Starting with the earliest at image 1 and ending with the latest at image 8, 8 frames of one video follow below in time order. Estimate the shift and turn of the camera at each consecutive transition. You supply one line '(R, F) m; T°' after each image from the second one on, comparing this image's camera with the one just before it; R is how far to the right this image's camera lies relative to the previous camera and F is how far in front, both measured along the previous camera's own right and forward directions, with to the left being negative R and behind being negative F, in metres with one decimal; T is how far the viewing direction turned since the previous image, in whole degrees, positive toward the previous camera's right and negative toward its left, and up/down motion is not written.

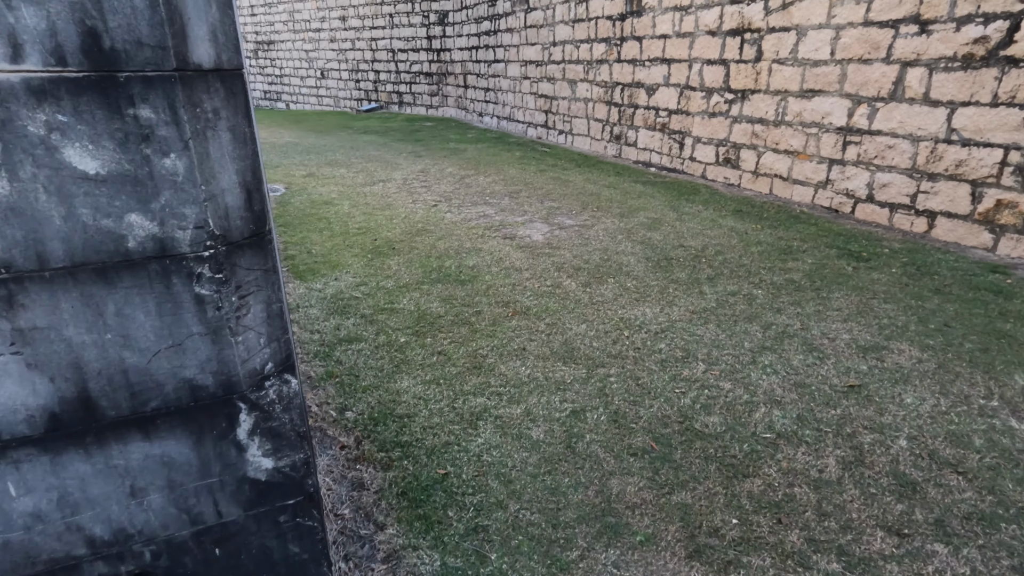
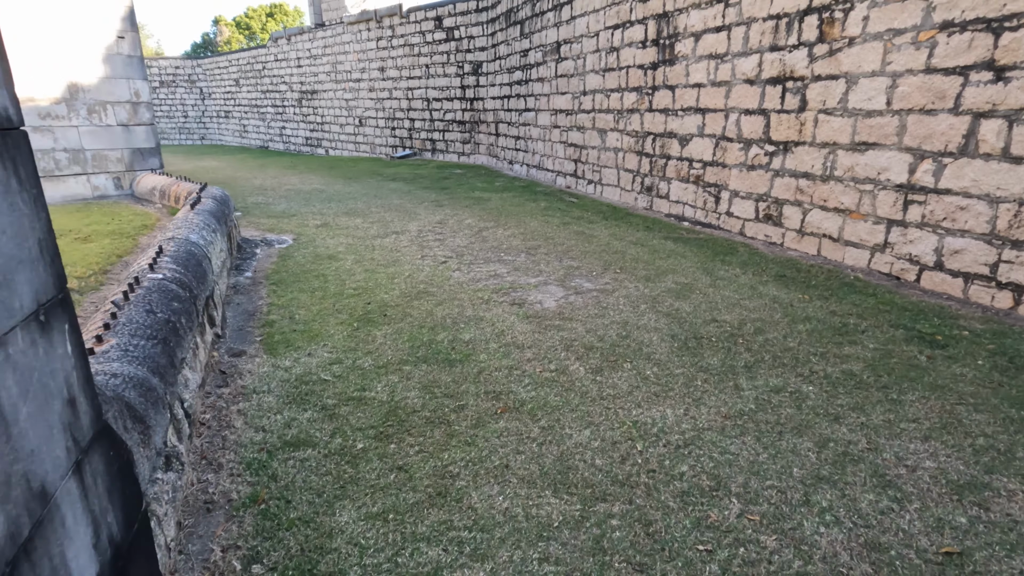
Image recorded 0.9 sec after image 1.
(+0.2, +0.4) m; -4°
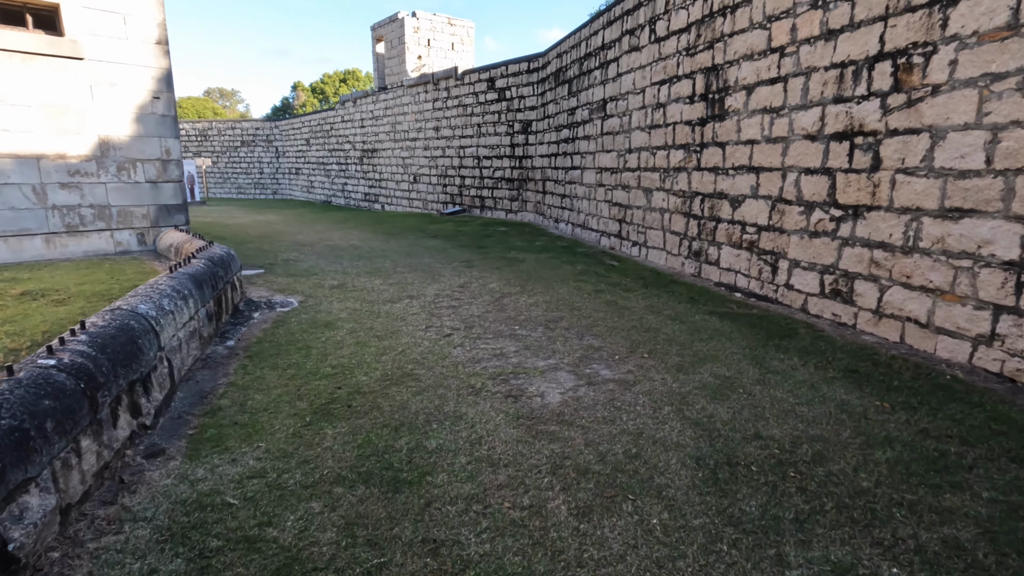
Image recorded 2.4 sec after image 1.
(+0.3, +0.5) m; -6°
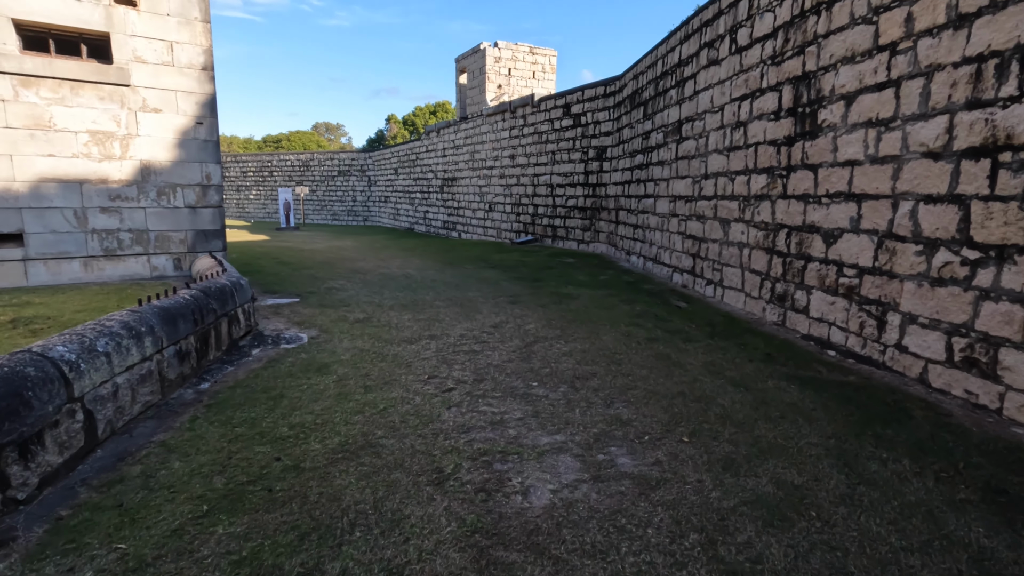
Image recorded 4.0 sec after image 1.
(+0.4, +0.6) m; -9°
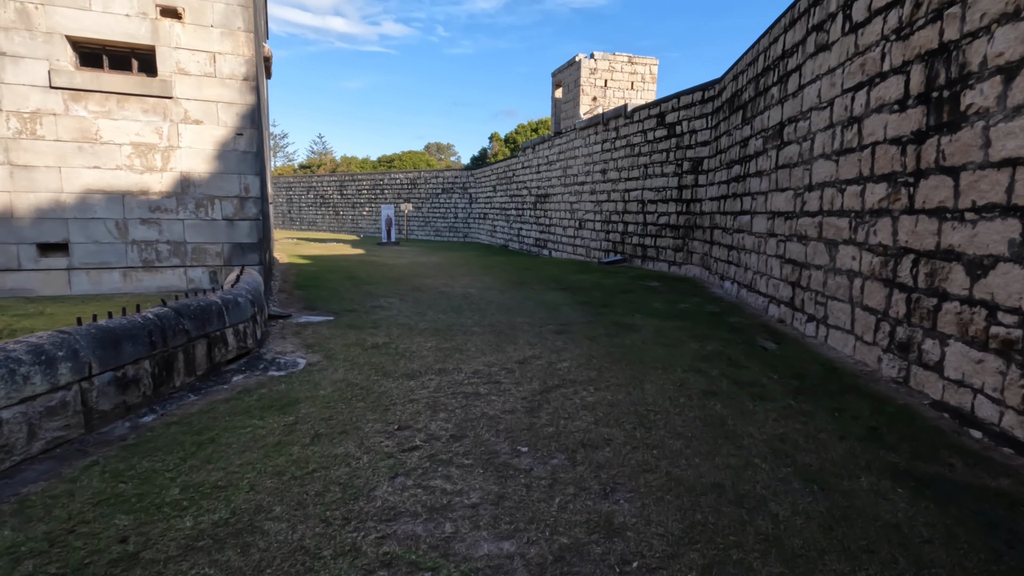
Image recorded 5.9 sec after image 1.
(+0.5, +0.7) m; -12°
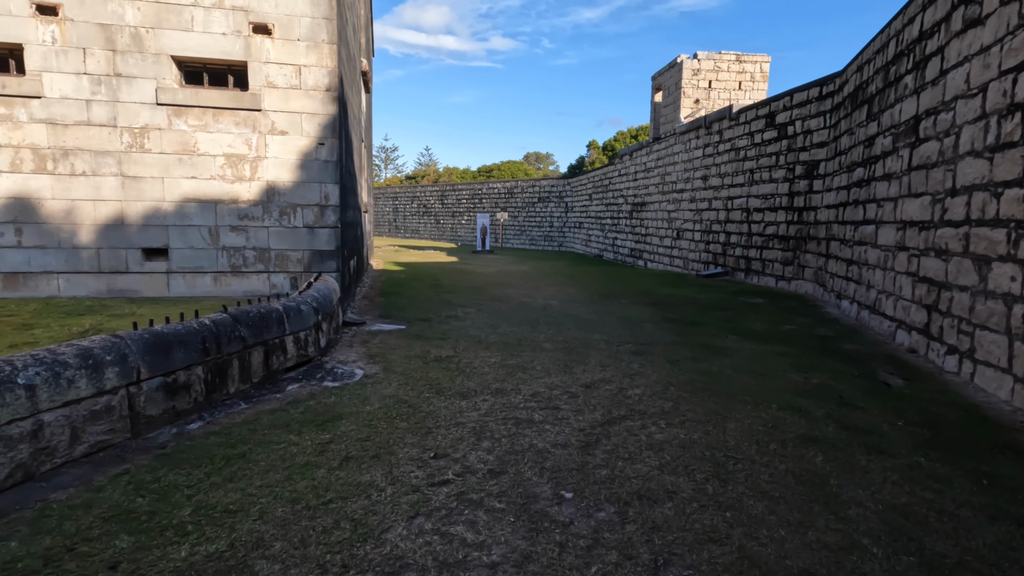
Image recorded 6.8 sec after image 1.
(+0.2, +0.3) m; -10°
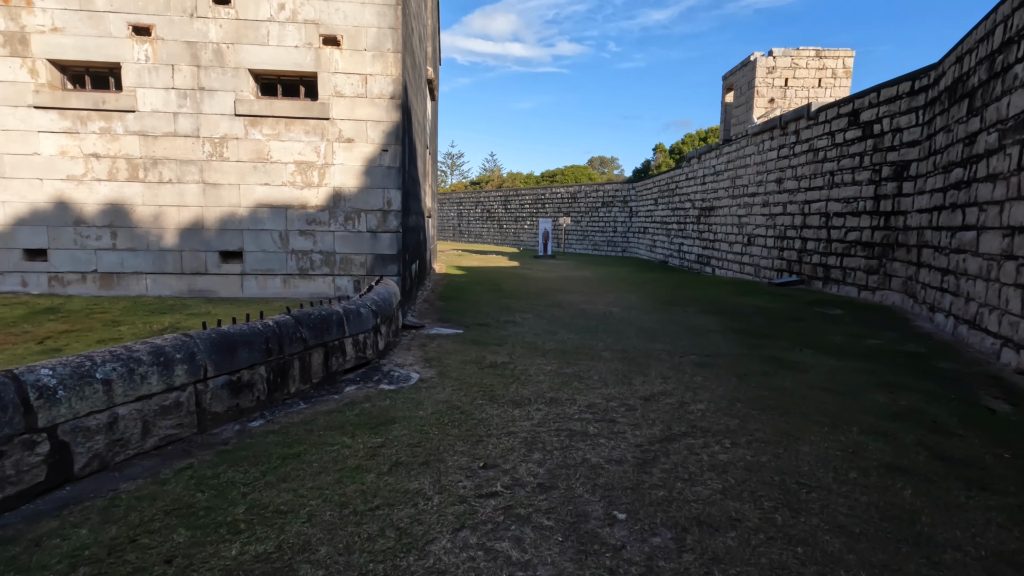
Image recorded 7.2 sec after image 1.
(0.0, +0.1) m; -7°
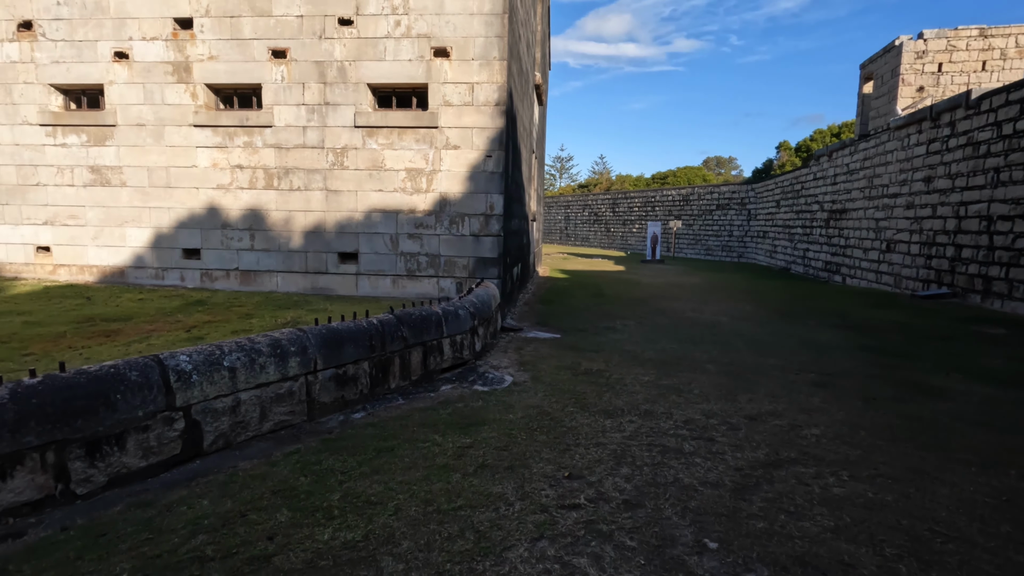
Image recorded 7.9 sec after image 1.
(+0.1, 0.0) m; -11°
